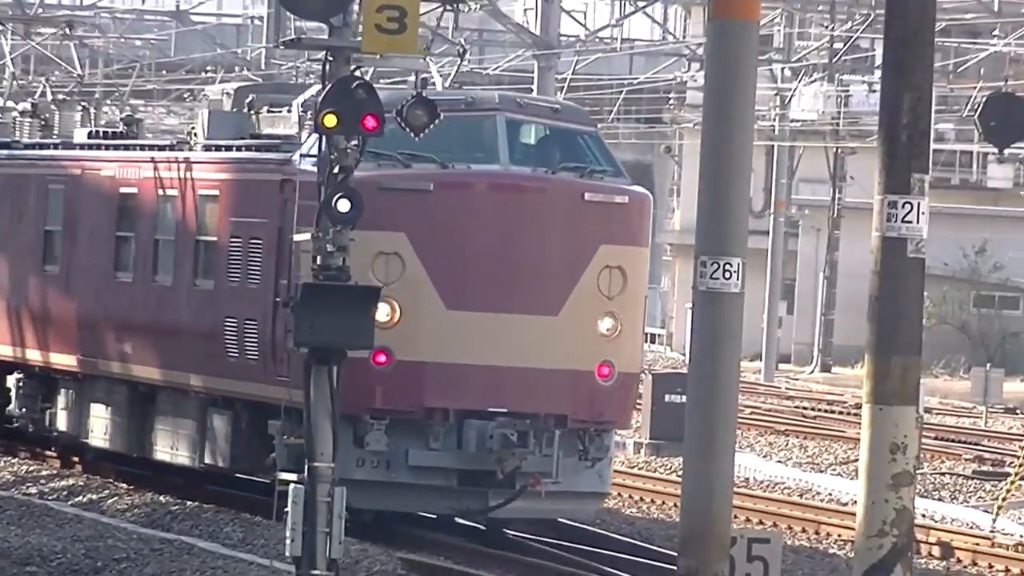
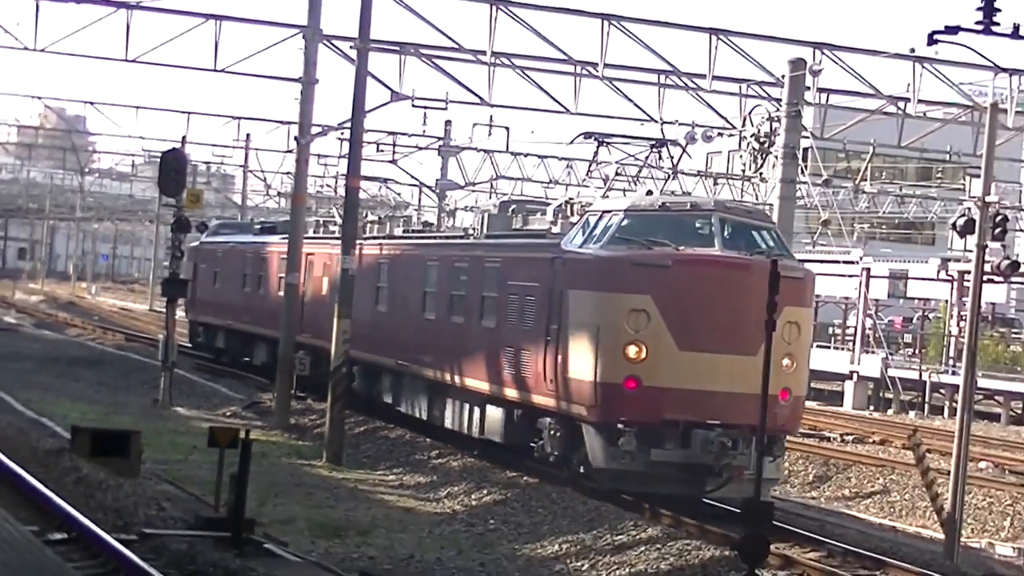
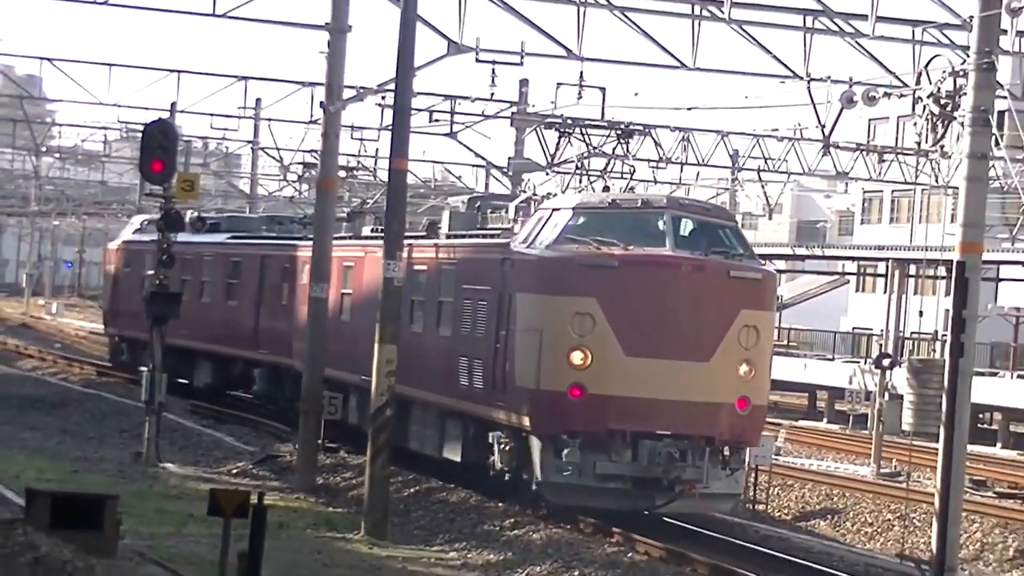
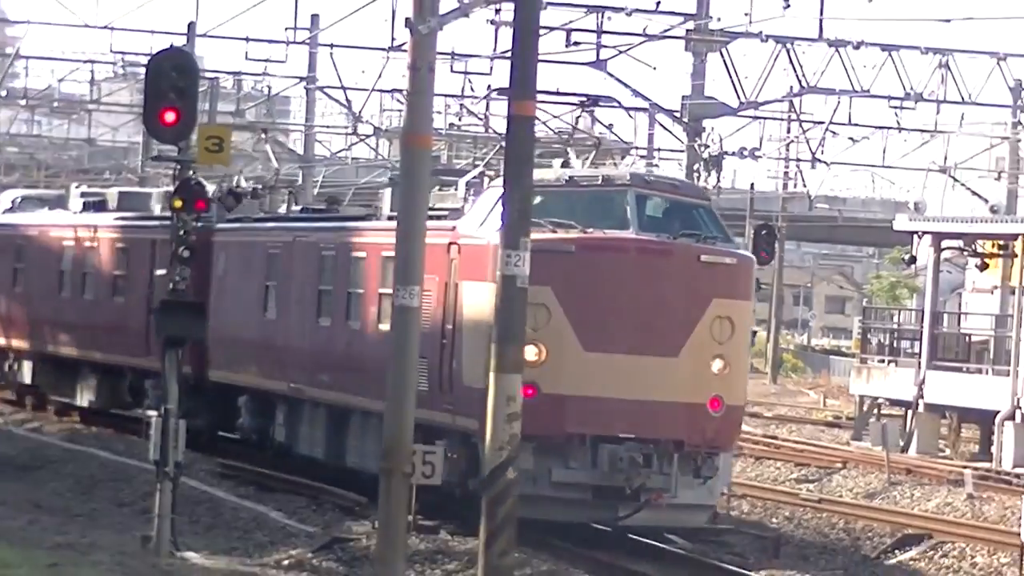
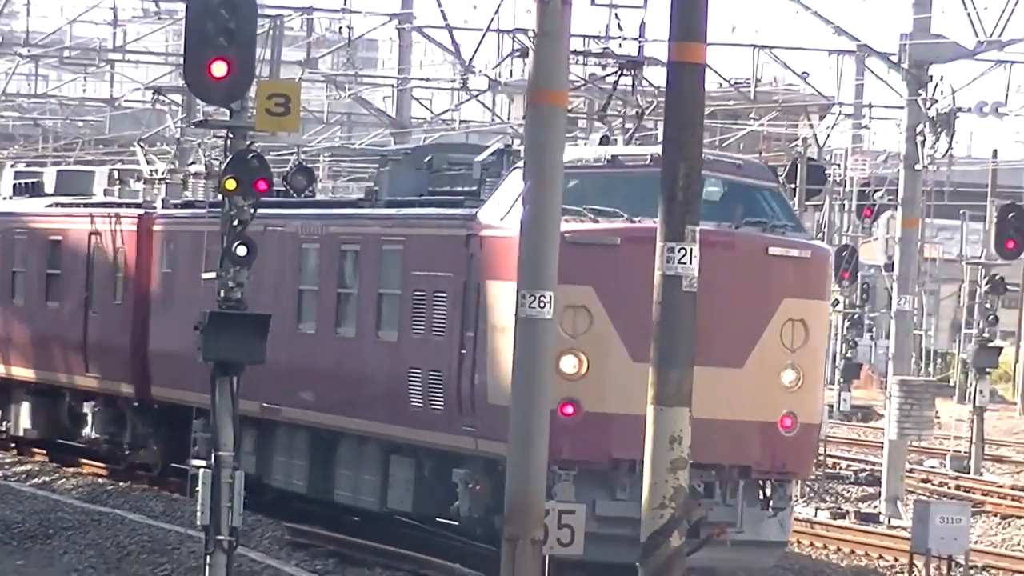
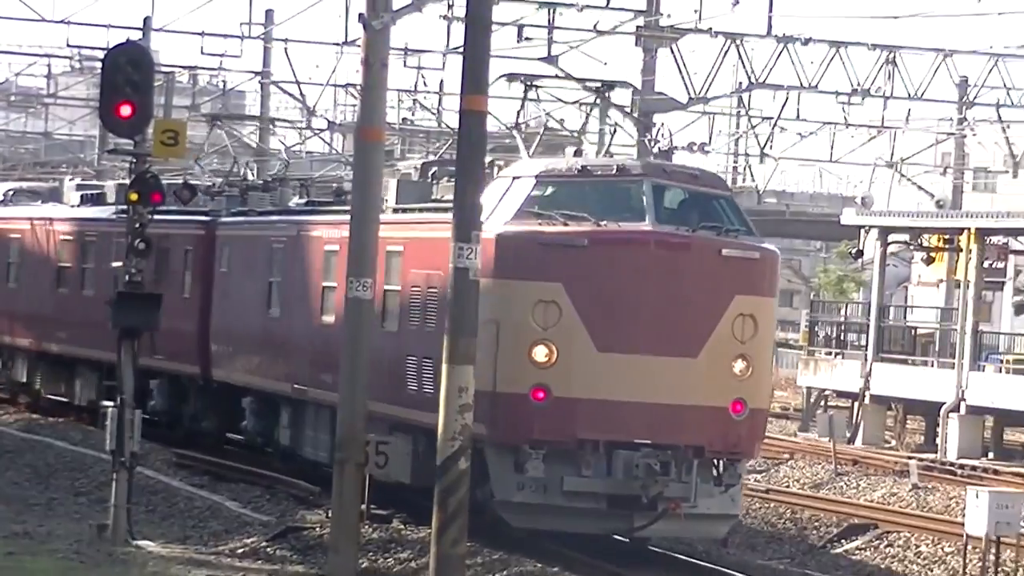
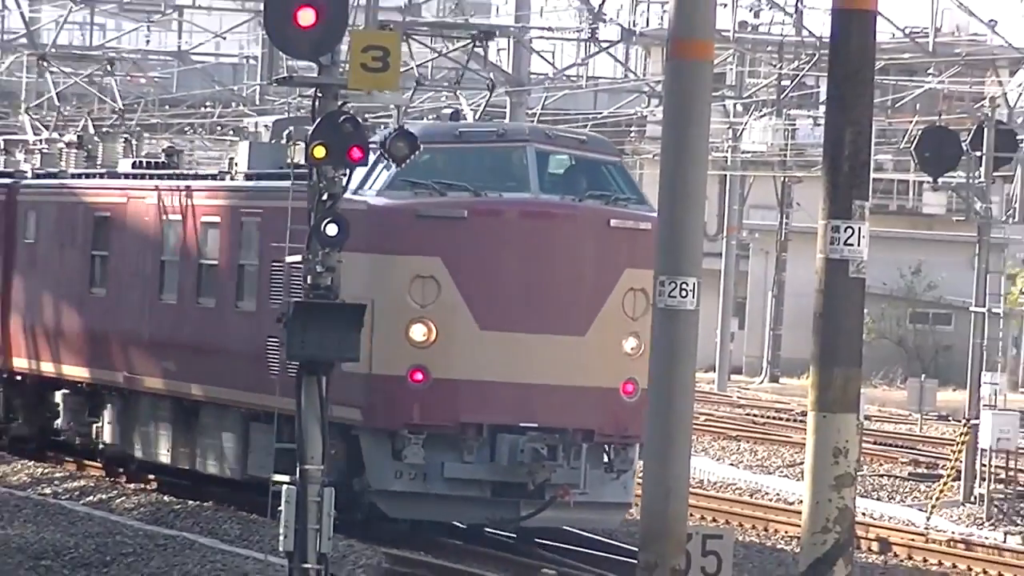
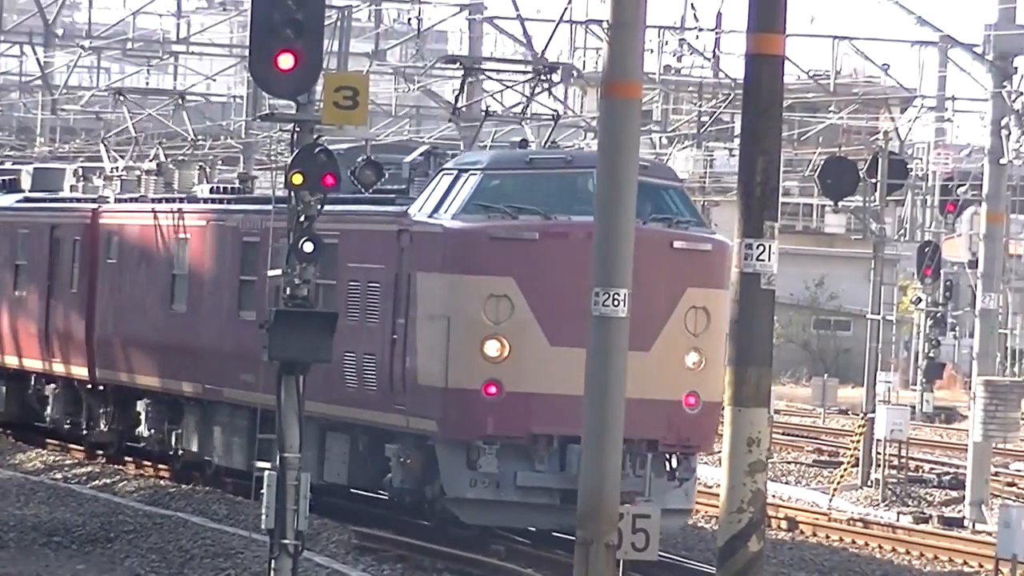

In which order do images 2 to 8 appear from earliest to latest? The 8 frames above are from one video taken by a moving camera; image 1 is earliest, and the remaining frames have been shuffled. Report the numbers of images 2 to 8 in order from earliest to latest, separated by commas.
7, 8, 5, 4, 6, 3, 2
